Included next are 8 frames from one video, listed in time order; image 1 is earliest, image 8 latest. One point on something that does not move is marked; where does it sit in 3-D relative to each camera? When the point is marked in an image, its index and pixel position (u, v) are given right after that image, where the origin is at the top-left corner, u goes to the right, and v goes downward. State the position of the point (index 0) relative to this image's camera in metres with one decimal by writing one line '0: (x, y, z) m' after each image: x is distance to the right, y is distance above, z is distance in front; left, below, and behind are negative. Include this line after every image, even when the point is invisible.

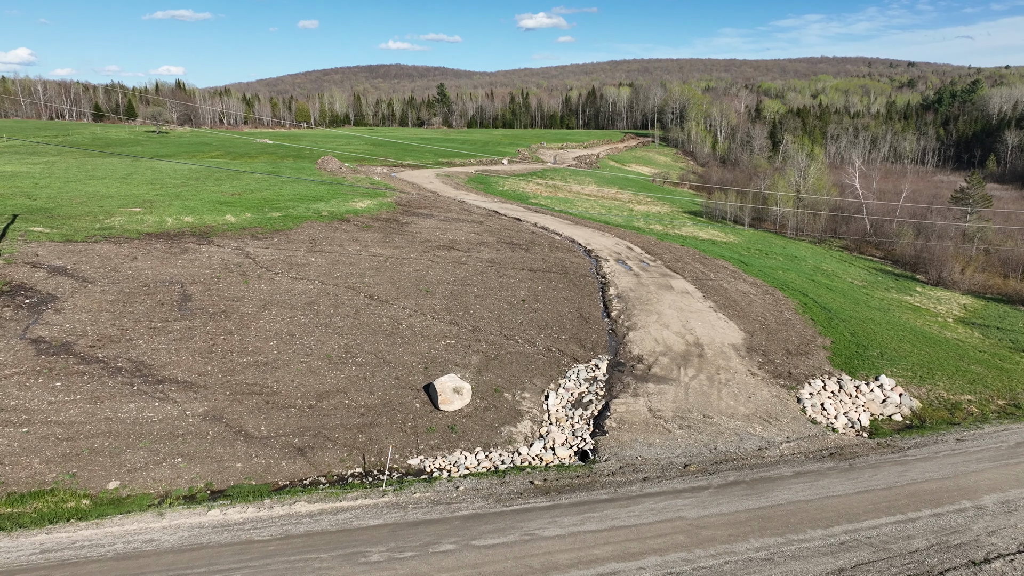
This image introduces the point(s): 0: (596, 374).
0: (+2.2, -2.2, +18.3) m
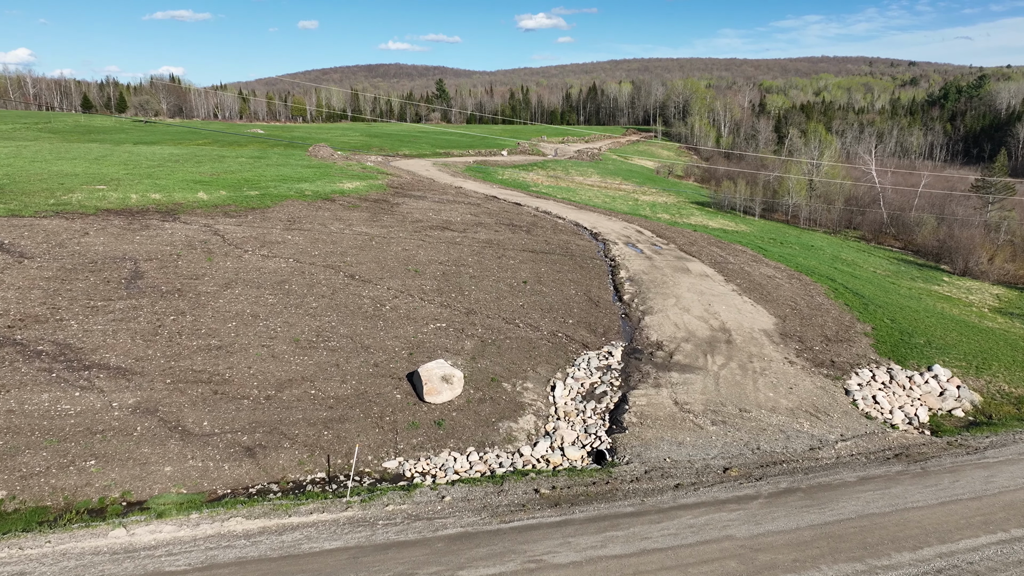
0: (+2.2, -1.7, +15.8) m
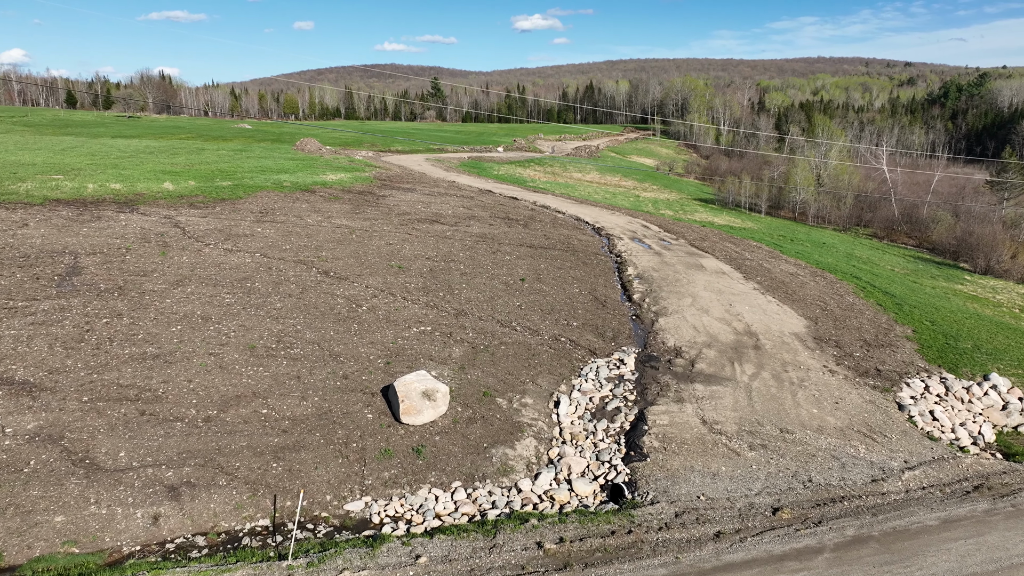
0: (+2.1, -1.6, +13.6) m
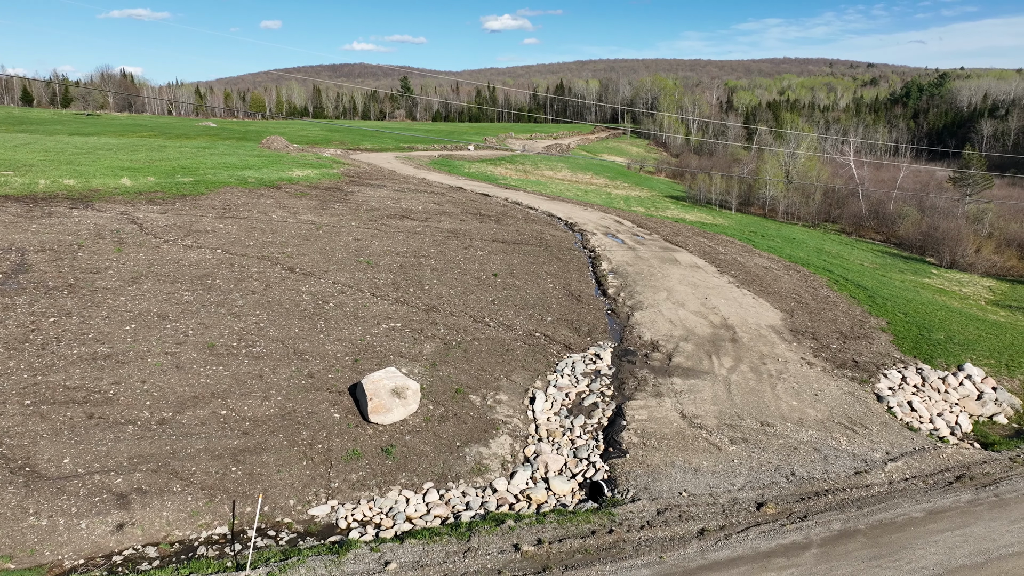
0: (+1.6, -1.5, +13.2) m
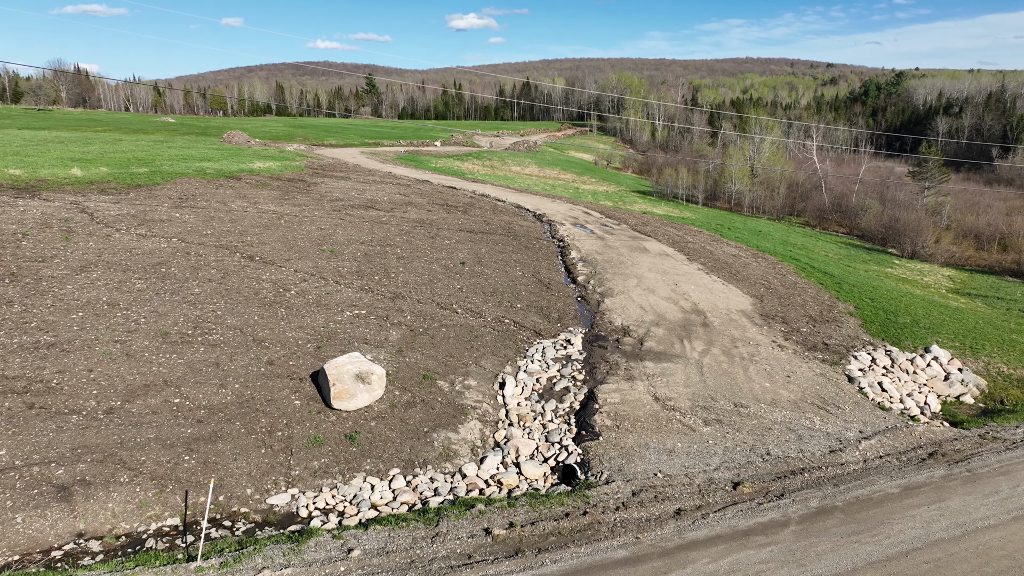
0: (+1.1, -1.2, +13.0) m
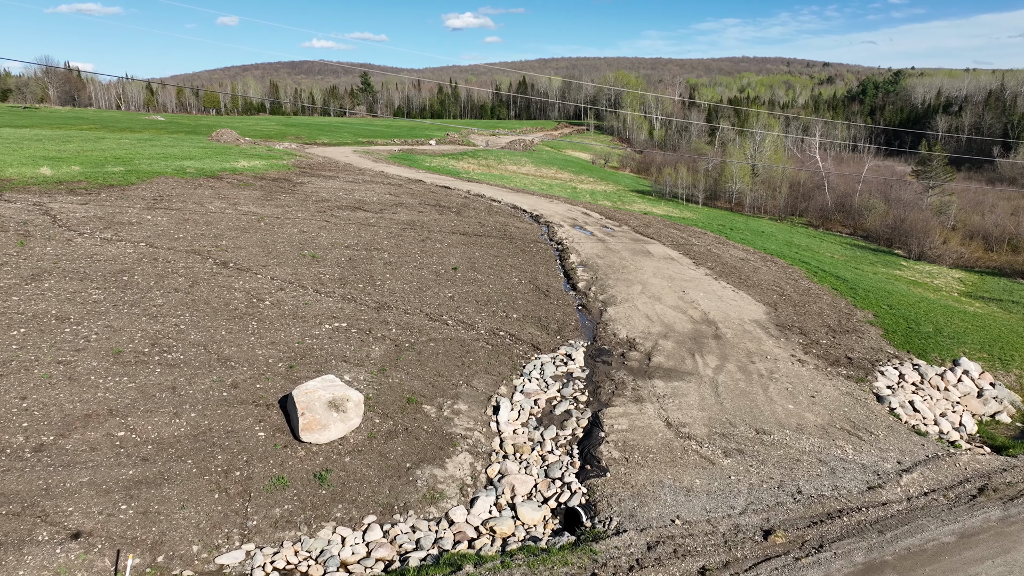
0: (+1.0, -1.3, +11.8) m
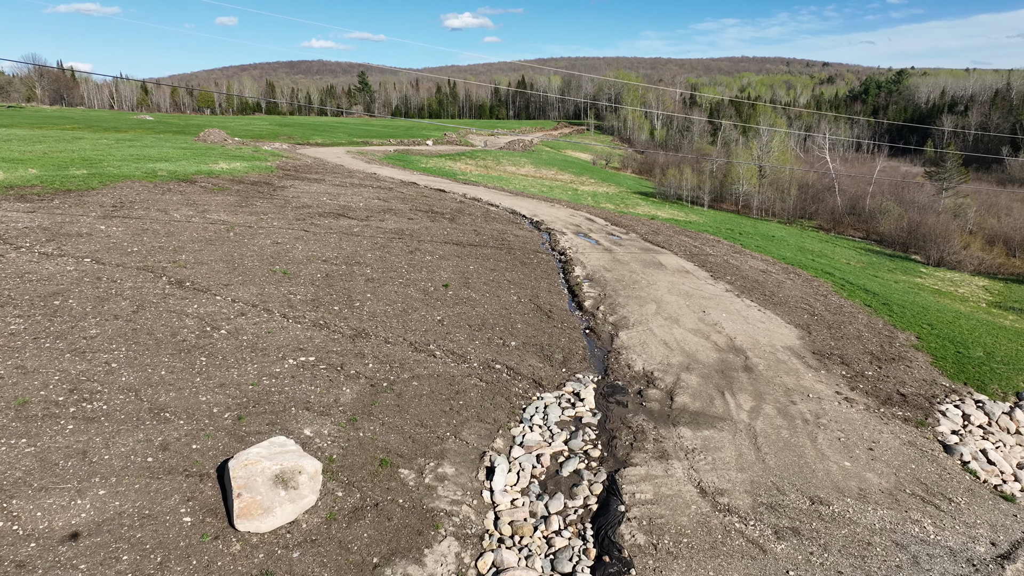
0: (+0.9, -1.7, +9.9) m
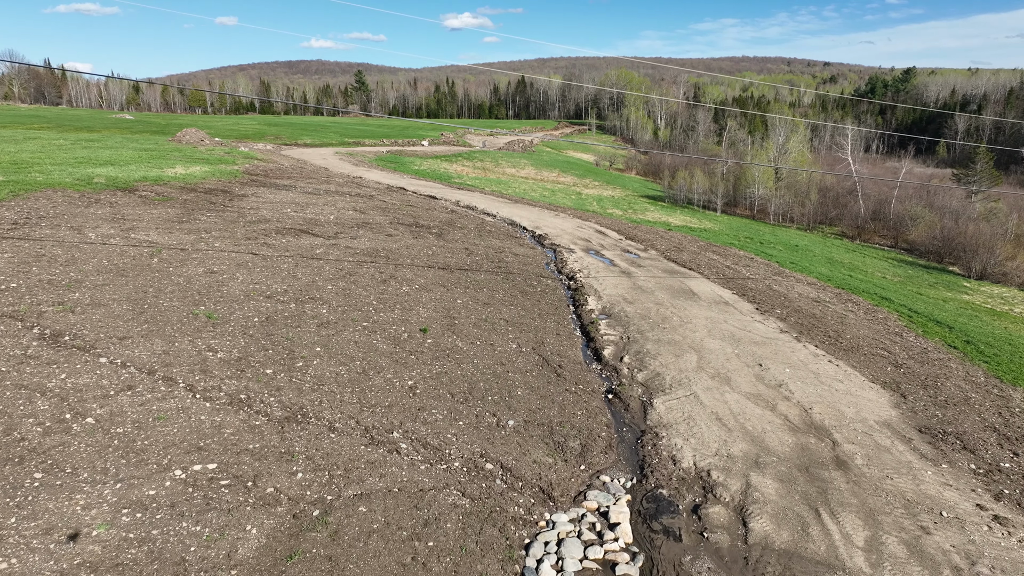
0: (+0.9, -2.5, +6.6) m
